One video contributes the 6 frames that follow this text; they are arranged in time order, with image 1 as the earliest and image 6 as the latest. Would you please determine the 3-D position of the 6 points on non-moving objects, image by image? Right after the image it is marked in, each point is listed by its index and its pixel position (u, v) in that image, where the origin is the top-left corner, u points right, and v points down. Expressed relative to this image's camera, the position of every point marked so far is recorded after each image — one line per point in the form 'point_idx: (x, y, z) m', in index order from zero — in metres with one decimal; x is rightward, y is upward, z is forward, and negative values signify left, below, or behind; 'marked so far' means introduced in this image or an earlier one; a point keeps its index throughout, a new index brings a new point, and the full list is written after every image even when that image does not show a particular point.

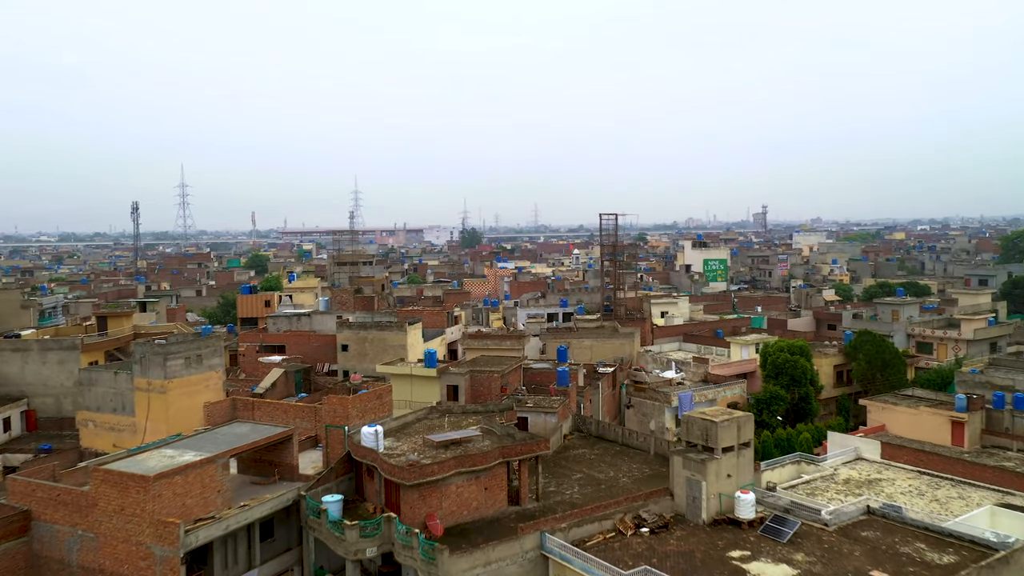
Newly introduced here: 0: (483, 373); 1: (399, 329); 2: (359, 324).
0: (-0.6, -1.7, +16.5) m
1: (-2.7, -1.0, +19.4) m
2: (-3.7, -0.9, +19.7) m
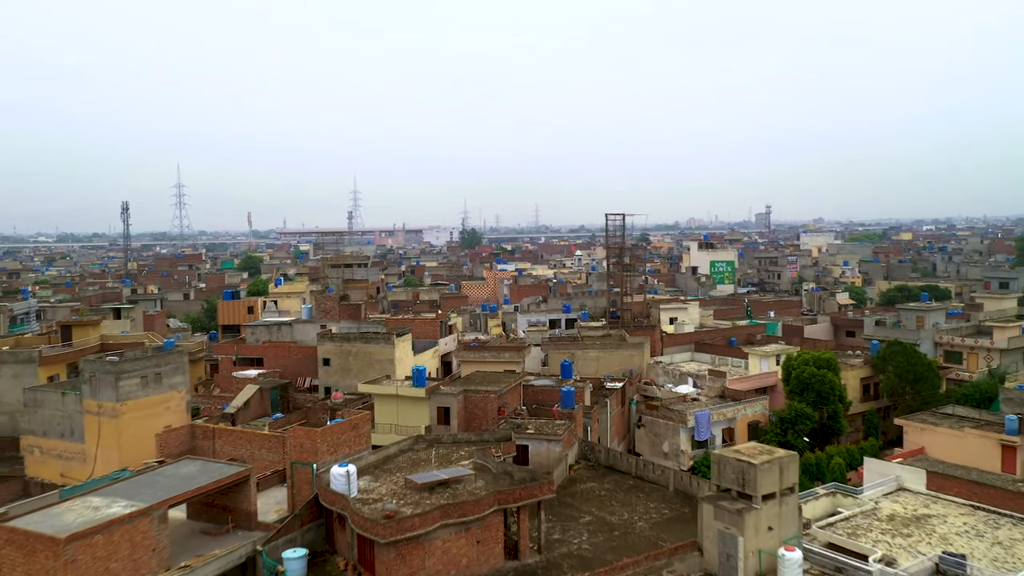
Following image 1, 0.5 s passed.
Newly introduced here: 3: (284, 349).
0: (-0.6, -1.9, +14.7) m
1: (-2.7, -1.2, +17.5) m
2: (-3.7, -1.0, +17.8) m
3: (-5.4, -1.5, +19.6) m
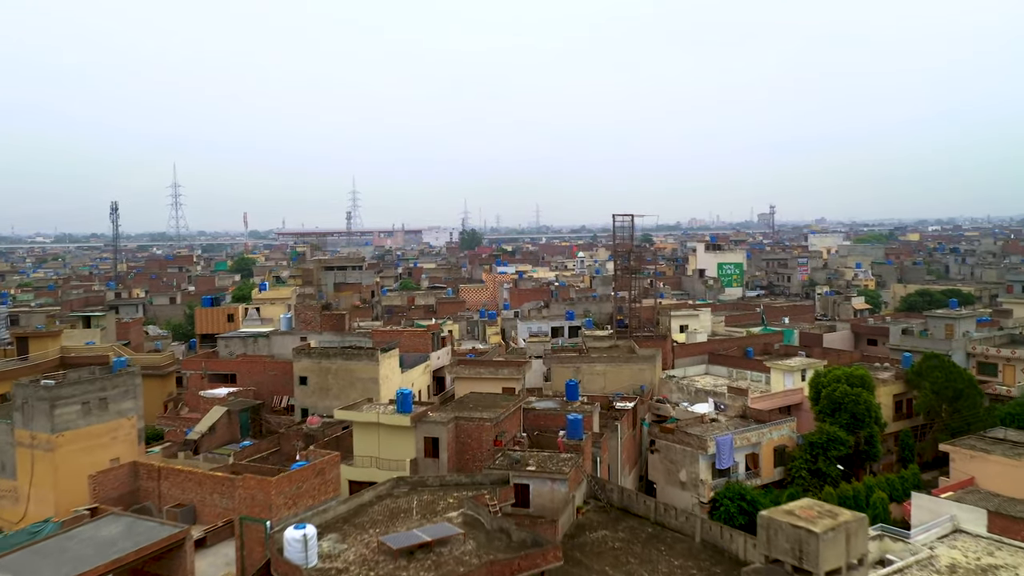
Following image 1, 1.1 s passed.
0: (-0.6, -2.1, +12.8) m
1: (-2.7, -1.3, +15.6) m
2: (-3.7, -1.2, +15.9) m
3: (-5.5, -1.6, +17.7) m
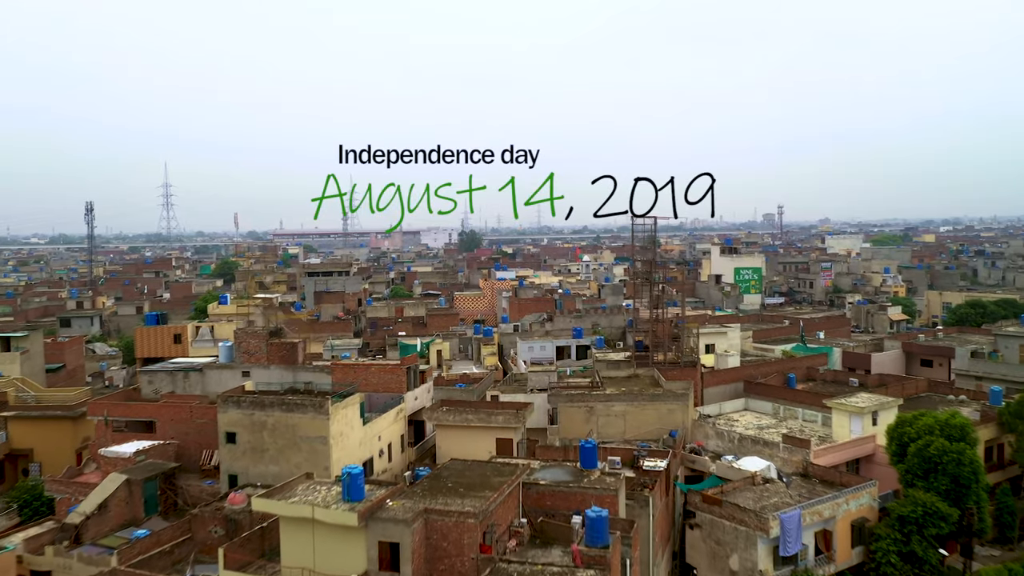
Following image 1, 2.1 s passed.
0: (-0.7, -2.5, +8.8) m
1: (-2.8, -1.7, +11.6) m
2: (-3.8, -1.6, +12.0) m
3: (-5.5, -2.0, +13.7) m
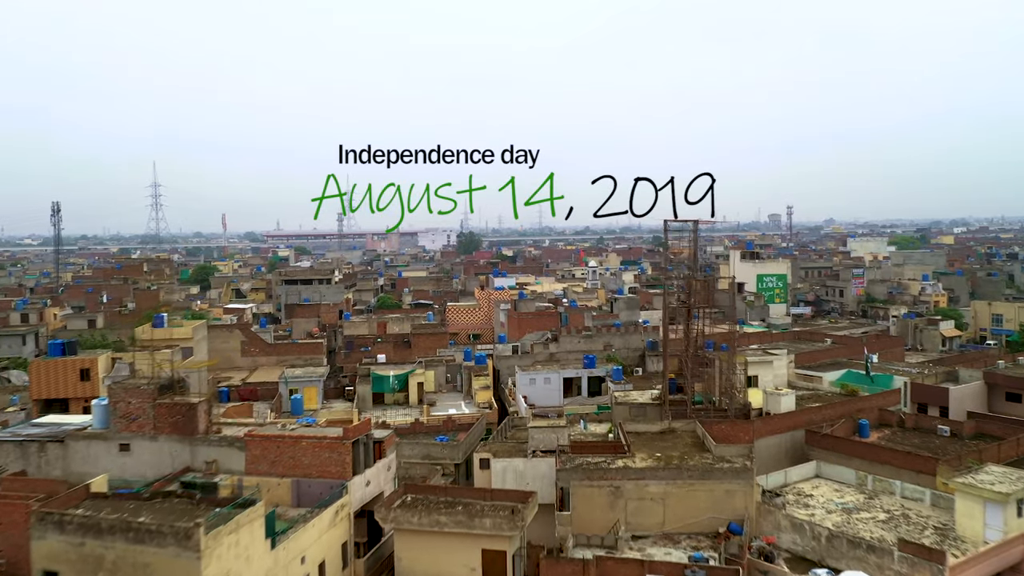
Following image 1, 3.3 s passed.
0: (-0.8, -2.9, +4.2) m
1: (-2.8, -2.2, +7.1) m
2: (-3.8, -2.1, +7.4) m
3: (-5.6, -2.5, +9.2) m
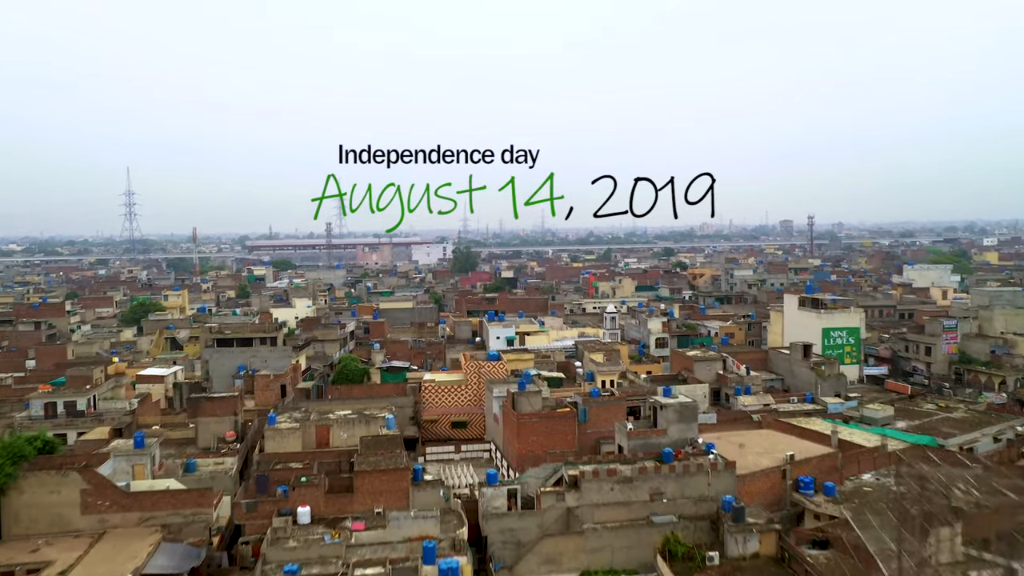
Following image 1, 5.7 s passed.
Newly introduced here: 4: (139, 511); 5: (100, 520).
0: (-0.9, -5.3, -5.3) m
1: (-3.0, -4.6, -2.4) m
2: (-4.0, -4.5, -2.1) m
3: (-5.7, -4.9, -0.3) m
4: (-7.6, -4.5, +16.7) m
5: (-8.3, -4.7, +16.7) m
